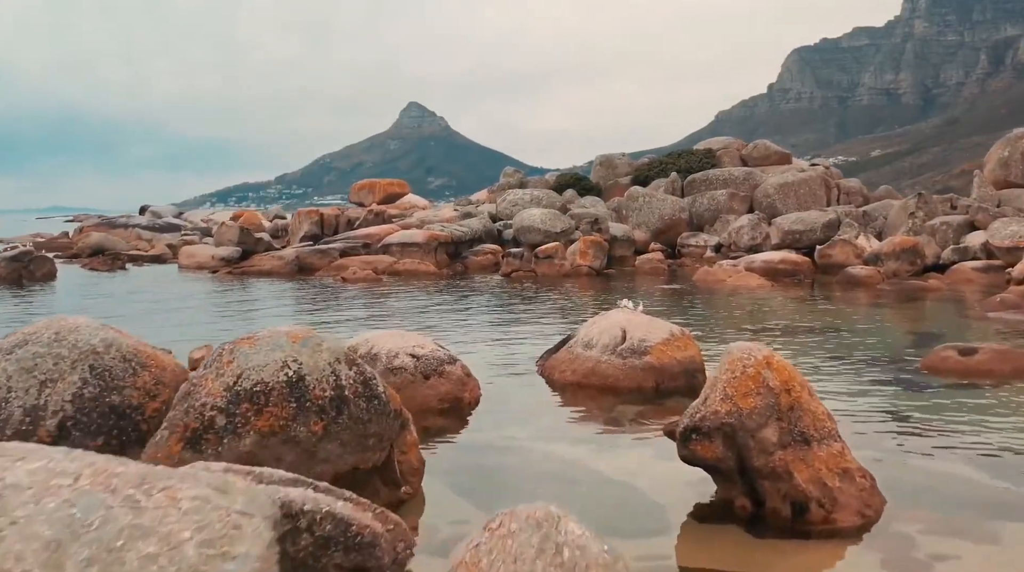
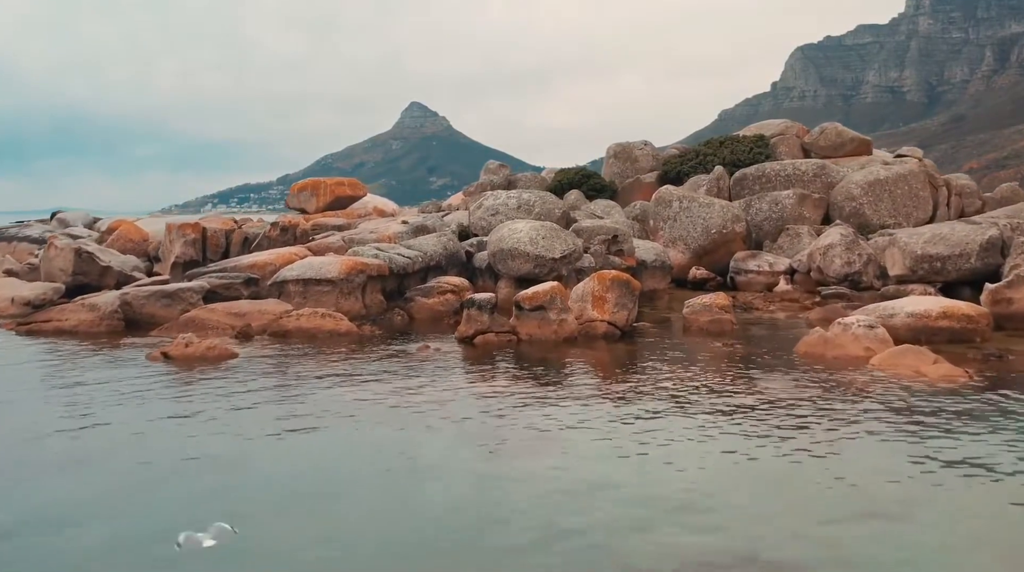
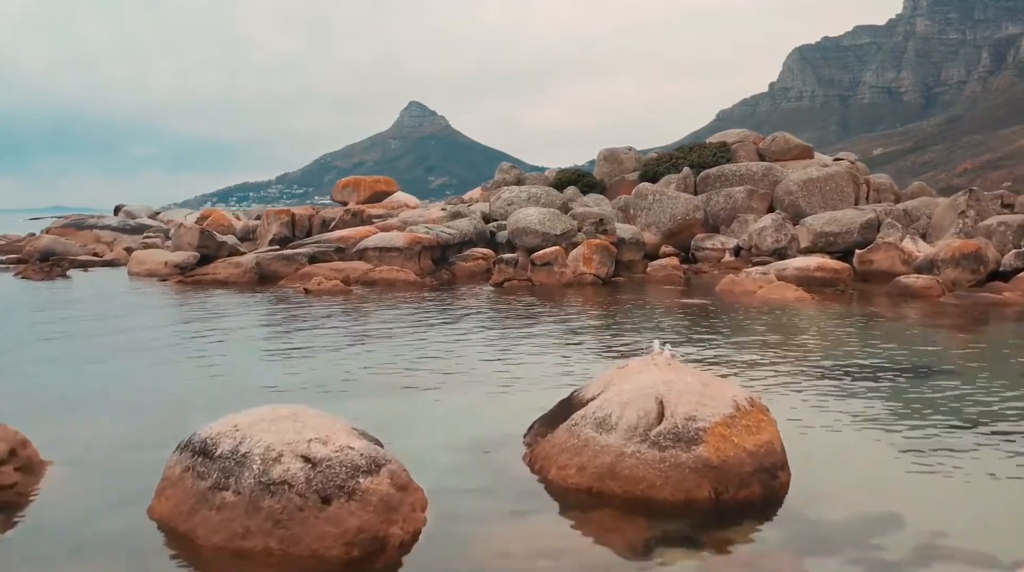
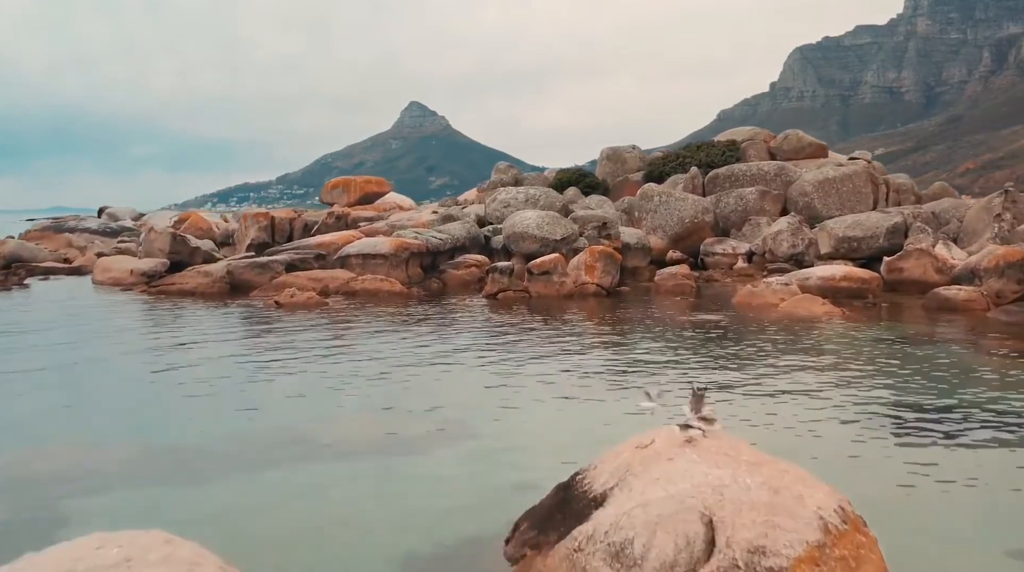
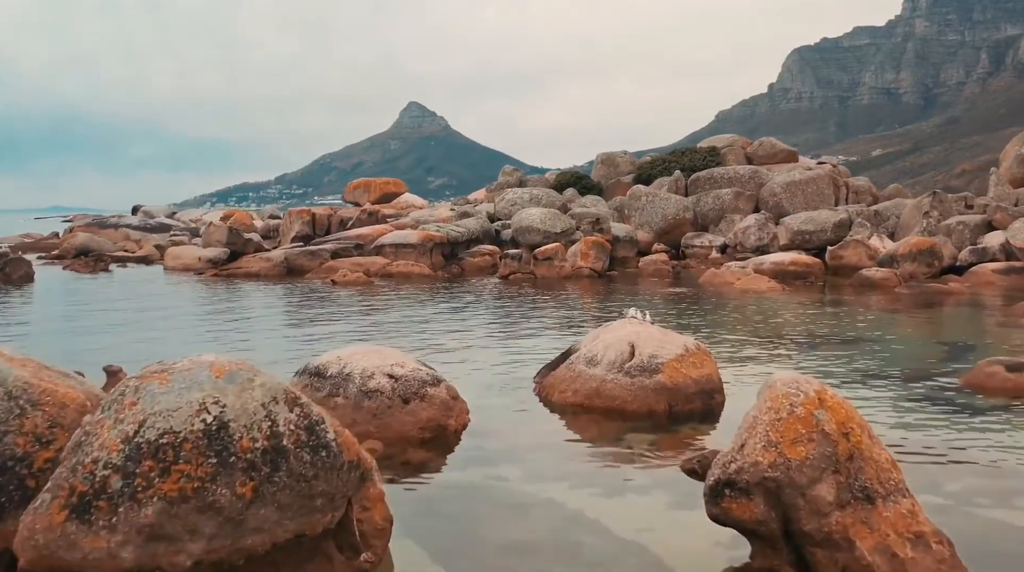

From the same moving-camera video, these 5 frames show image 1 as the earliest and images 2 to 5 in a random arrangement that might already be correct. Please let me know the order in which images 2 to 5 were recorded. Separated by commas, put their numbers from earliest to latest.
5, 3, 4, 2
